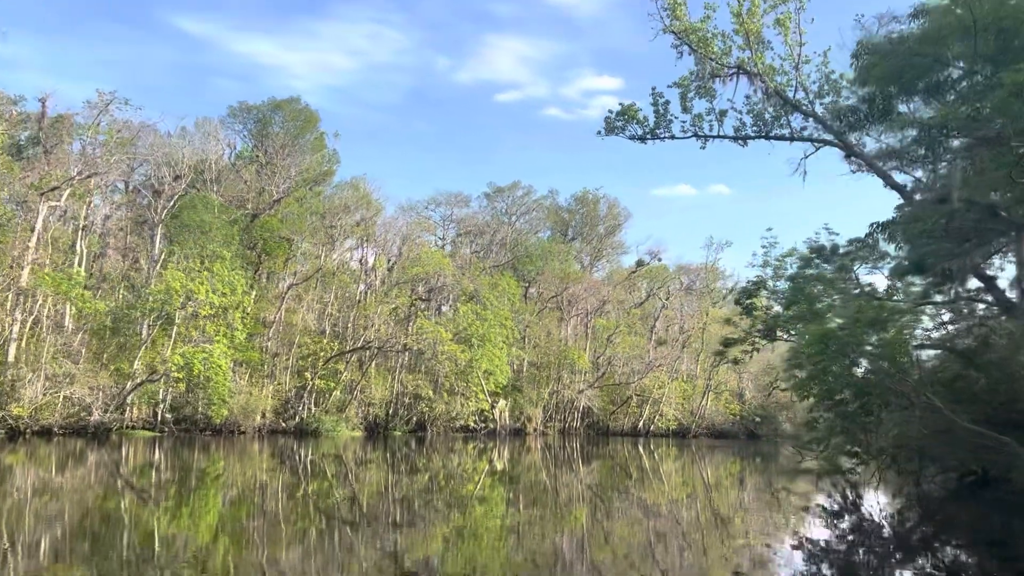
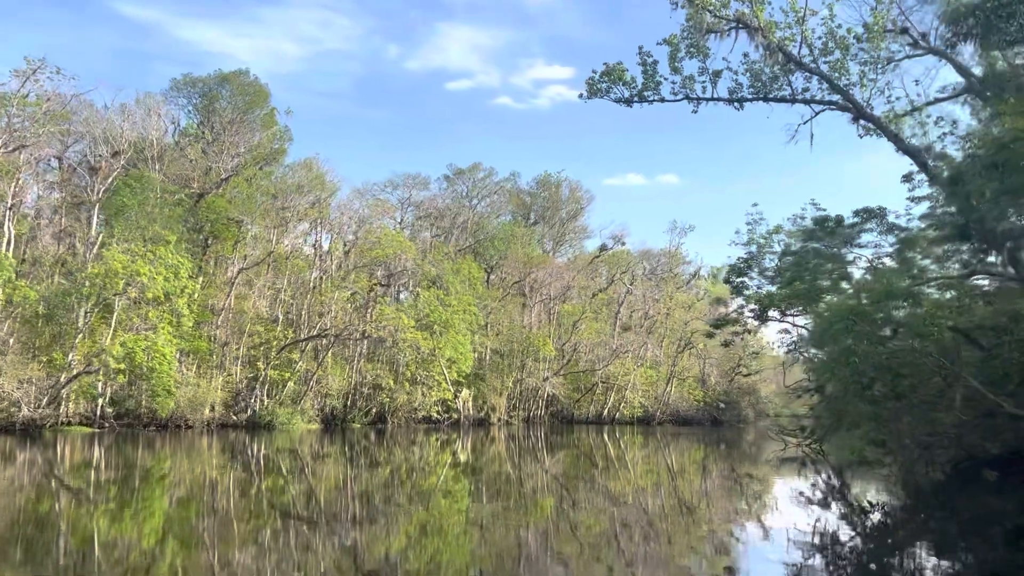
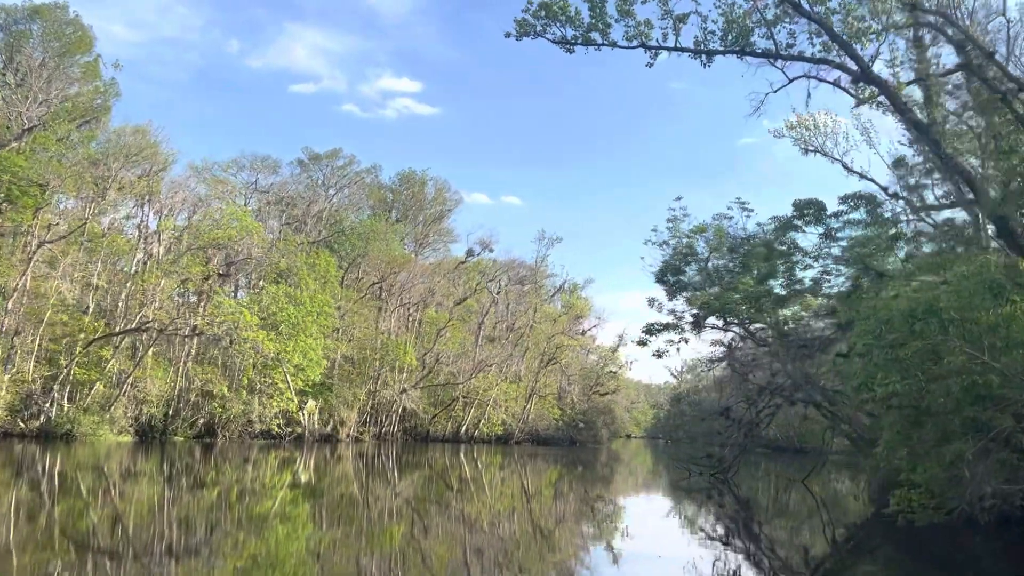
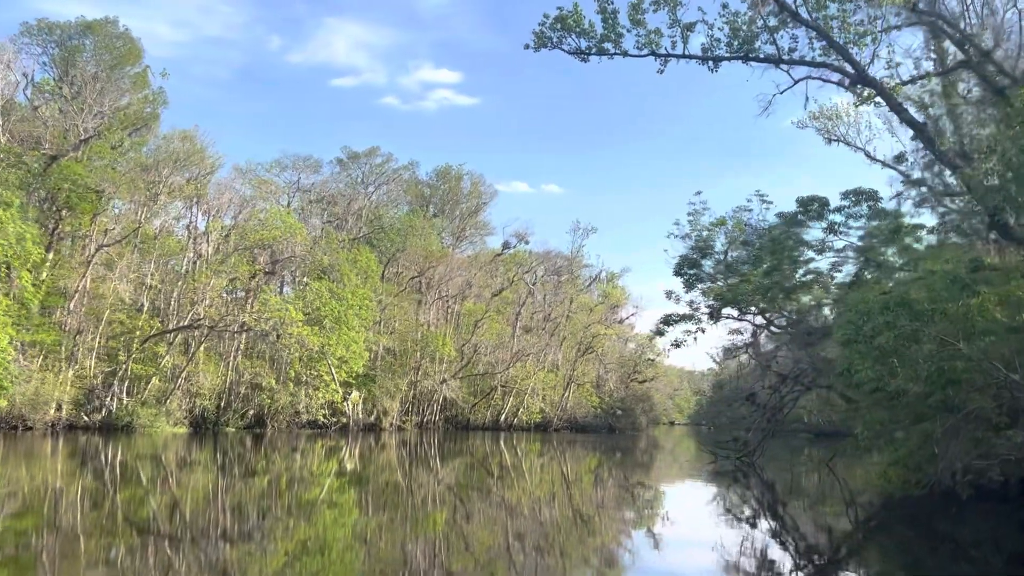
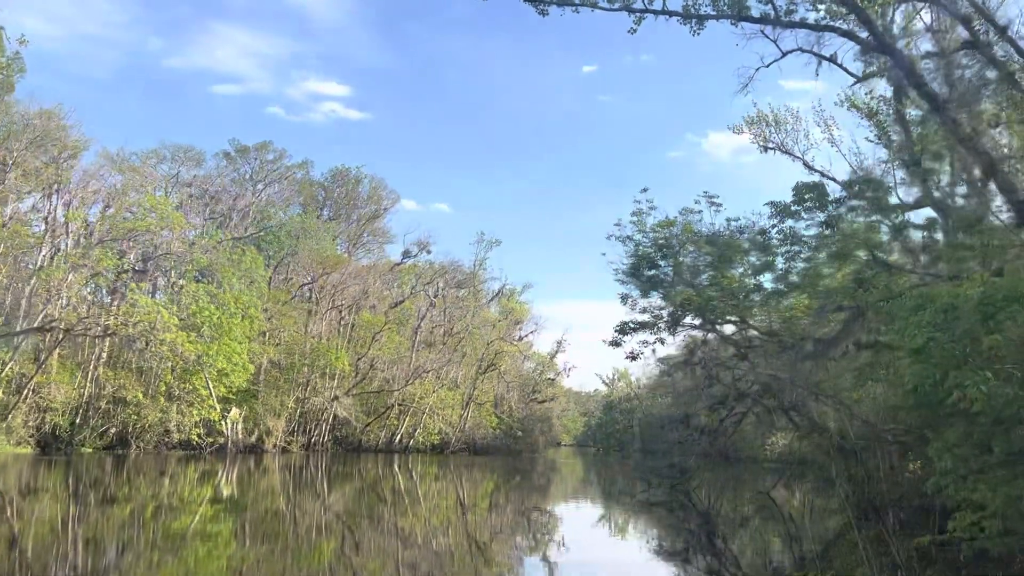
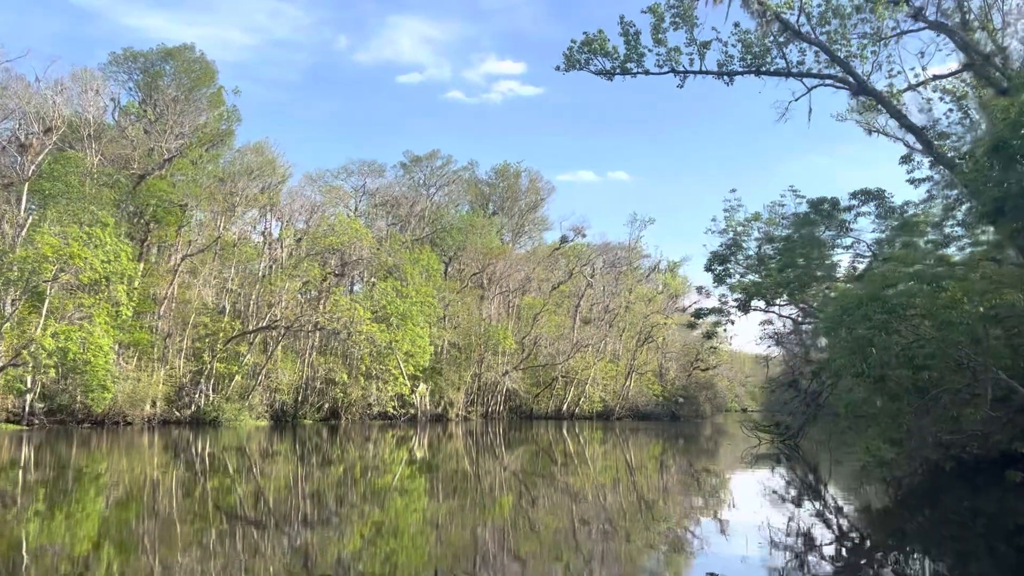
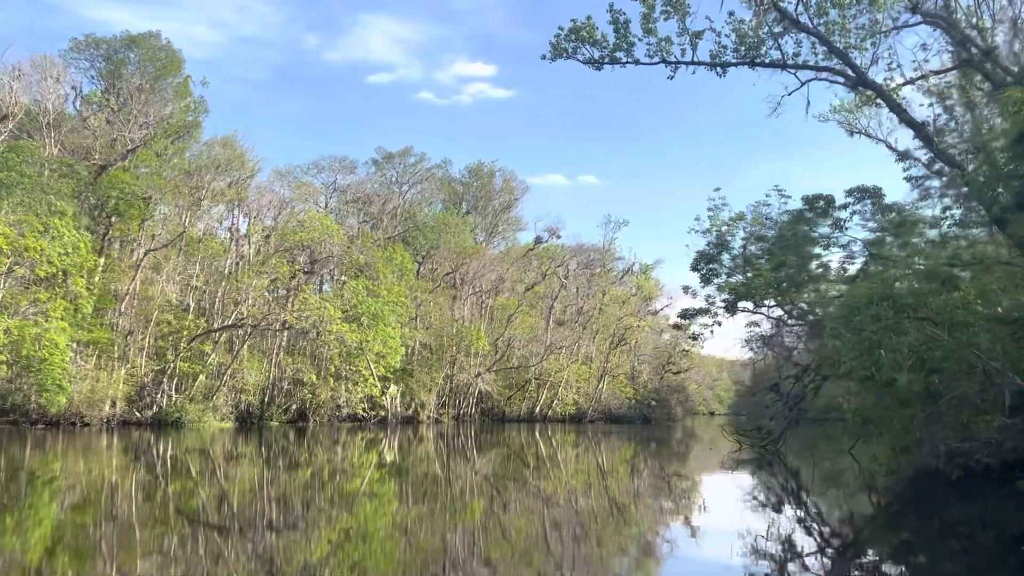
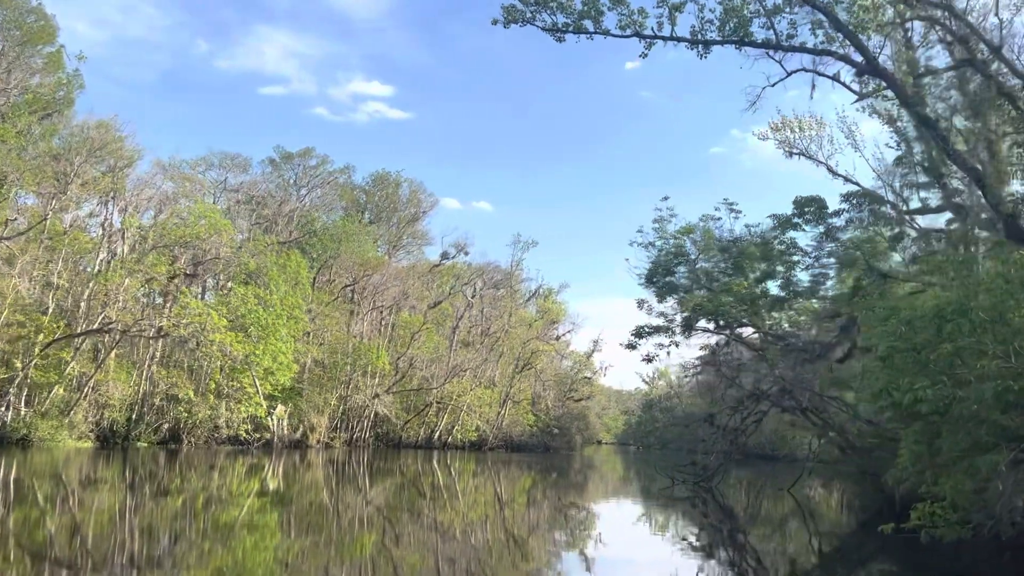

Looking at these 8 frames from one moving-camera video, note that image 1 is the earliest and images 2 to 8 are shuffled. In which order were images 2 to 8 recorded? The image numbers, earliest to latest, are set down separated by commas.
2, 6, 7, 4, 3, 8, 5
